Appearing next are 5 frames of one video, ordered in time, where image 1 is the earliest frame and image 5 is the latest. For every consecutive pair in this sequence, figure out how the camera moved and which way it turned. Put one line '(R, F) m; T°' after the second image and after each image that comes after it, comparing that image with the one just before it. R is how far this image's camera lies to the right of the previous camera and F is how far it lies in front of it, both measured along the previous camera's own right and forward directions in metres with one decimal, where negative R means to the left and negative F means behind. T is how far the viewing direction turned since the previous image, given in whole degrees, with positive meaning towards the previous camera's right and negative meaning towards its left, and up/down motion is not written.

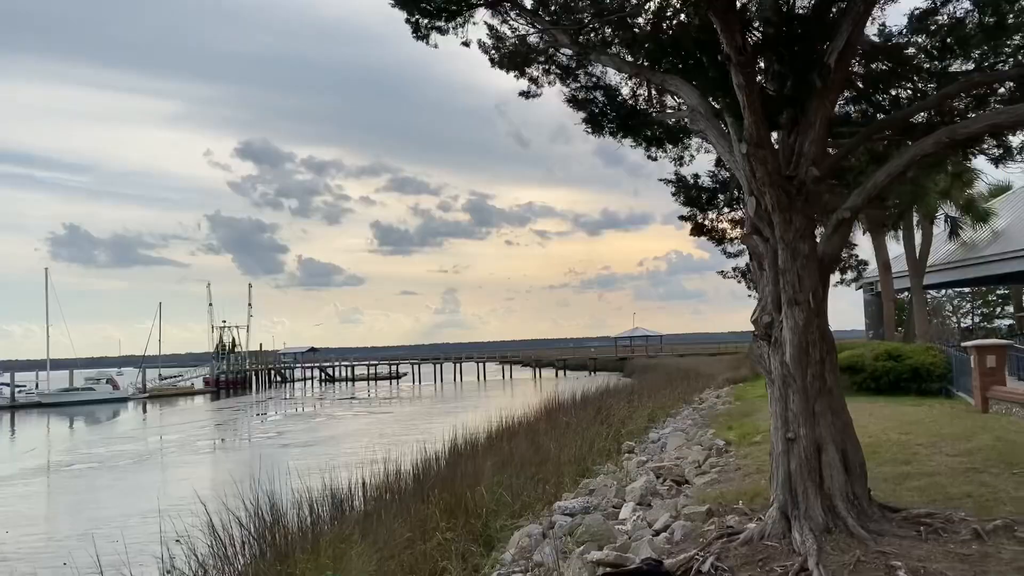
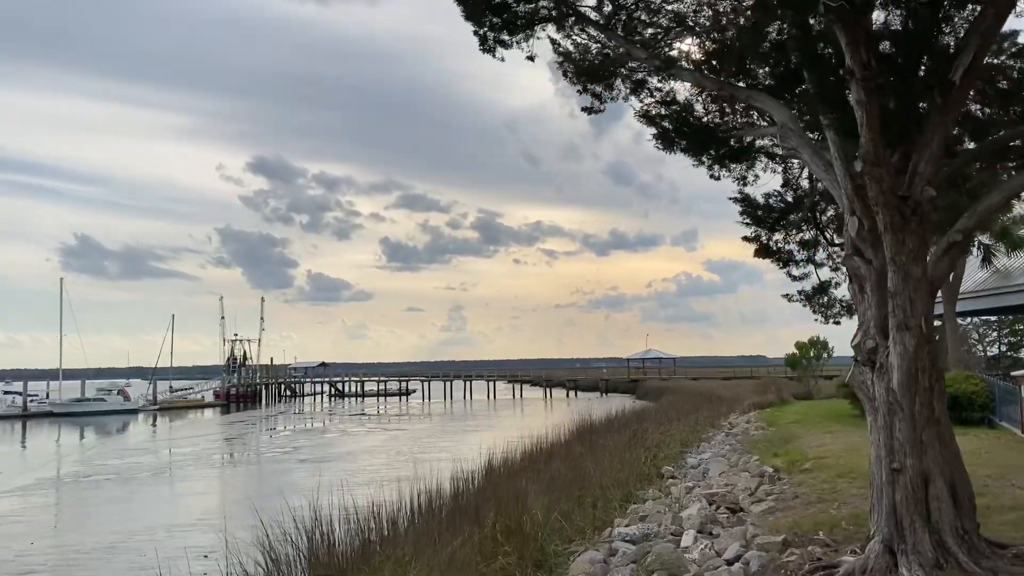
(-0.6, +0.2) m; 0°
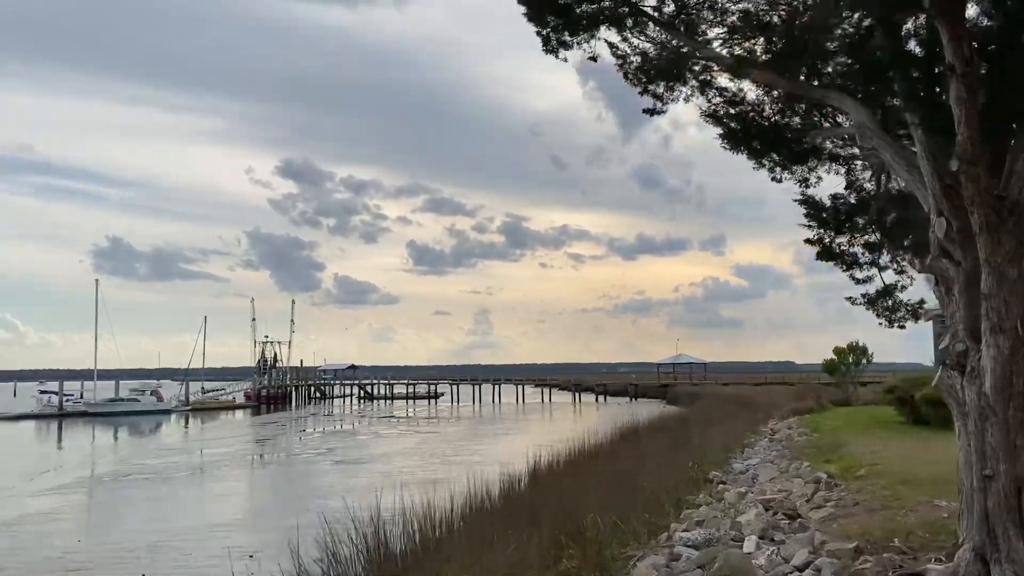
(-0.4, 0.0) m; -2°
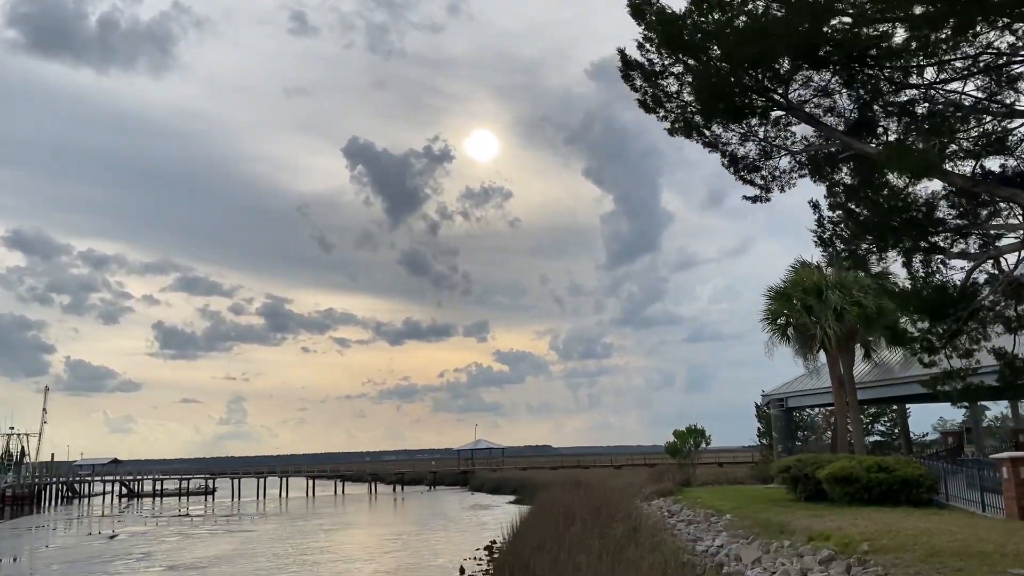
(-4.0, +1.1) m; +16°
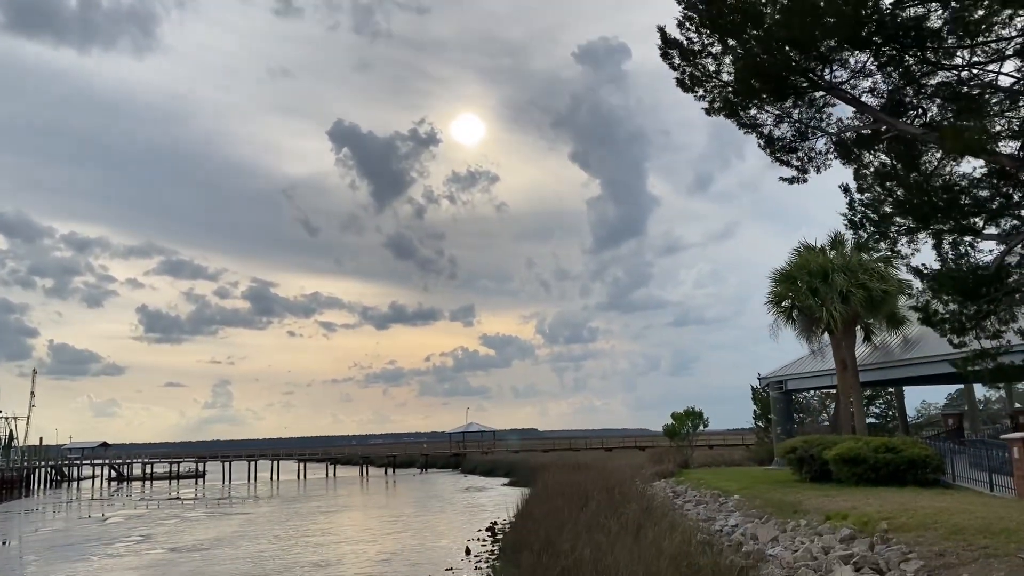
(-0.6, 0.0) m; +1°
